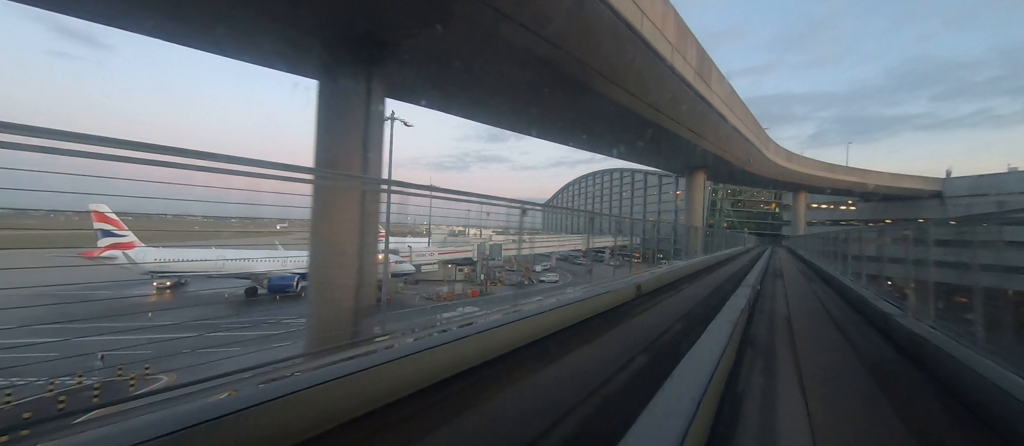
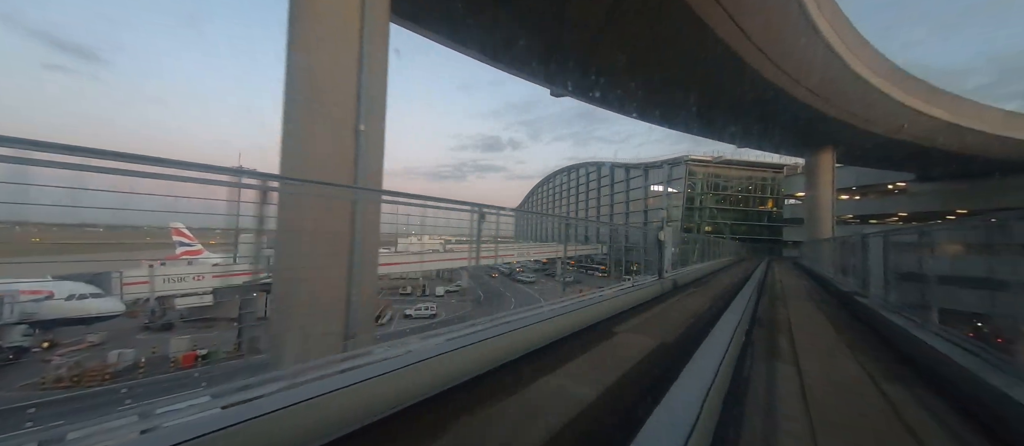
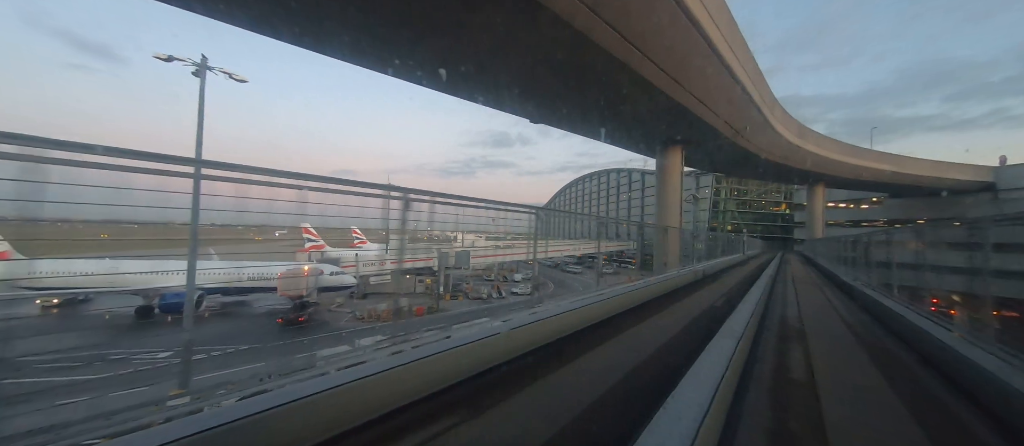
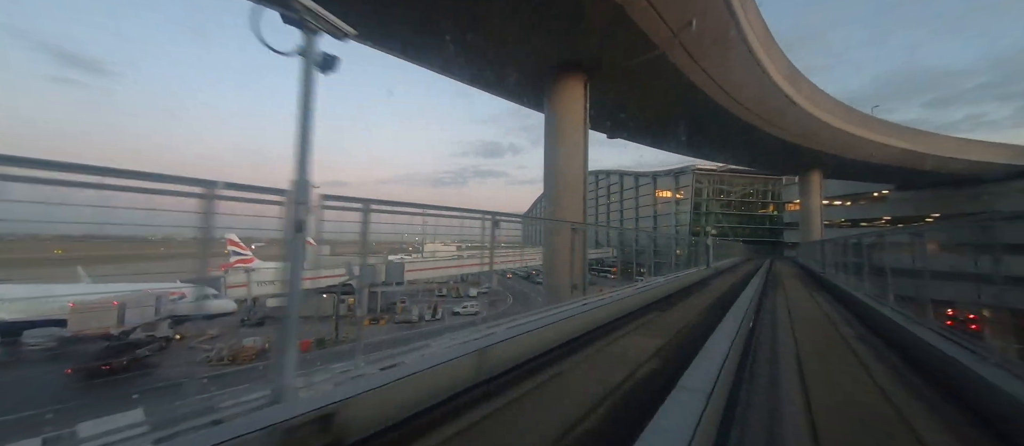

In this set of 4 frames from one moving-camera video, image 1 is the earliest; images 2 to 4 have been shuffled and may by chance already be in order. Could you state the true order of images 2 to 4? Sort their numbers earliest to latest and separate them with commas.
3, 4, 2
